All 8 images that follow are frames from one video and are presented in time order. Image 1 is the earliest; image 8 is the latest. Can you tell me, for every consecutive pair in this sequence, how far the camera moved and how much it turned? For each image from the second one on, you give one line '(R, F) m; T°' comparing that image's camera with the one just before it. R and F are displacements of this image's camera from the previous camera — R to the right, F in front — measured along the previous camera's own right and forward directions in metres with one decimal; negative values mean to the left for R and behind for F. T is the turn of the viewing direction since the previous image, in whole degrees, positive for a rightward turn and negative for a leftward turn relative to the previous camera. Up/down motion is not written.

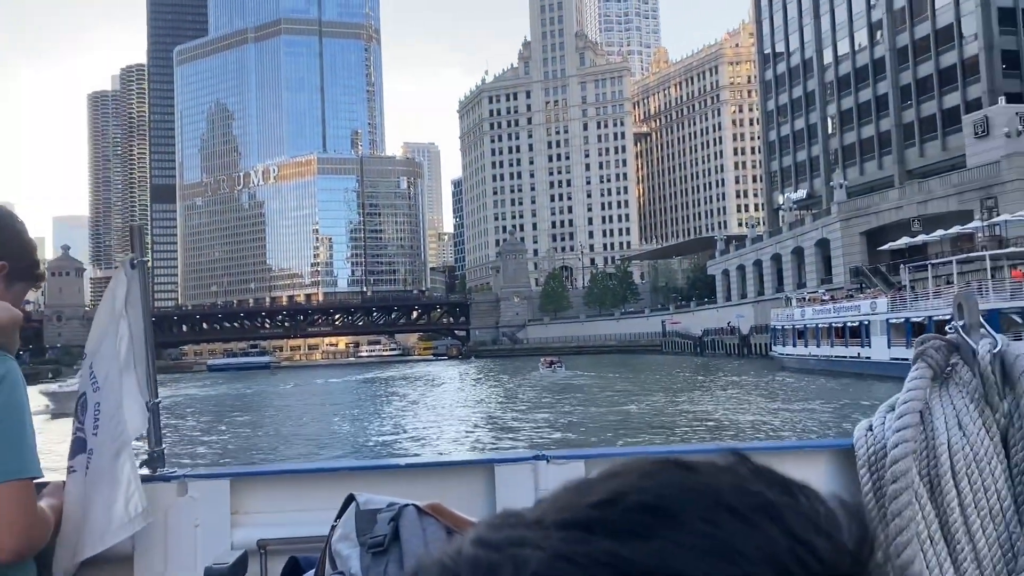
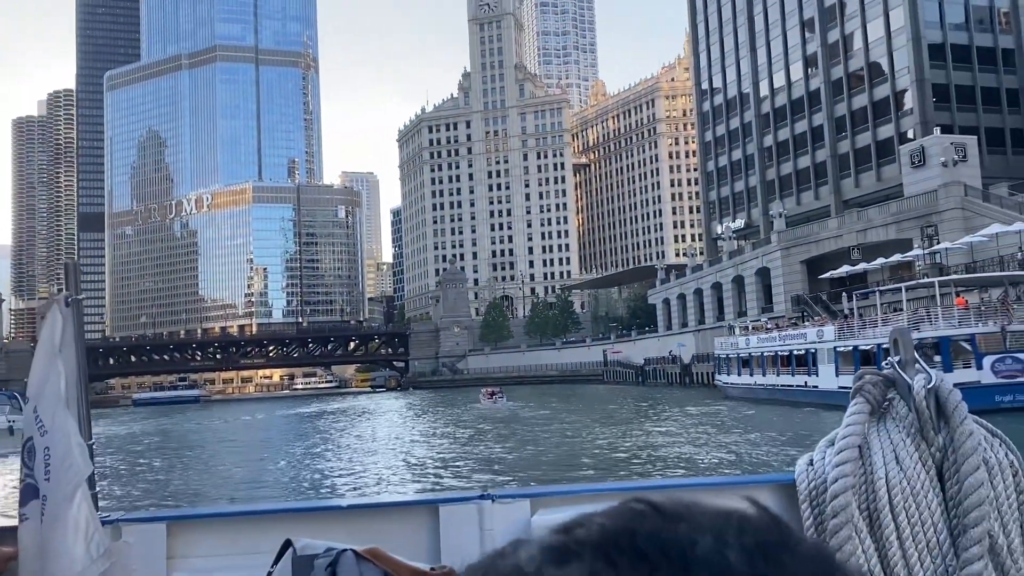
(0.0, +0.5) m; +4°
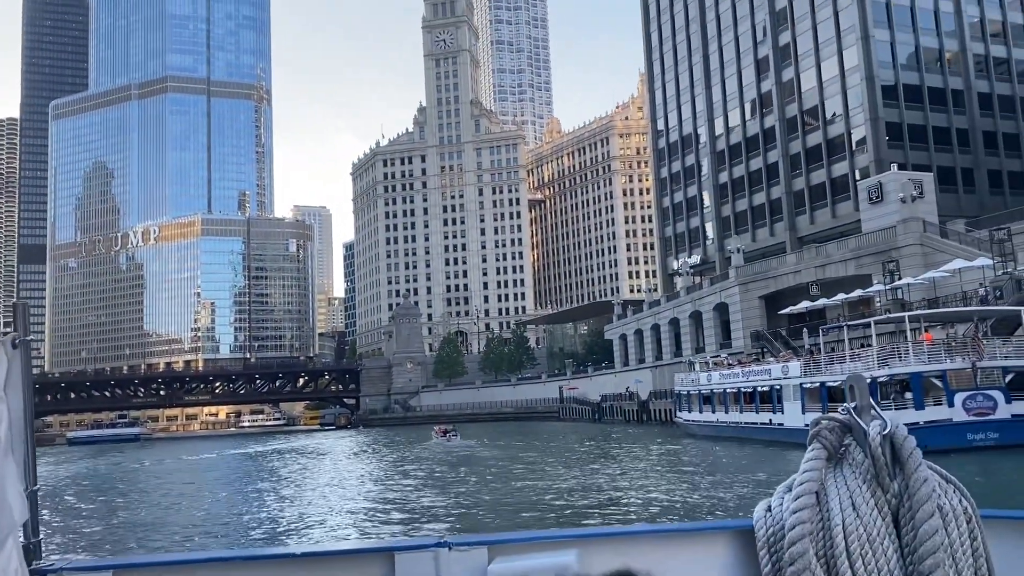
(-0.1, +0.5) m; +3°
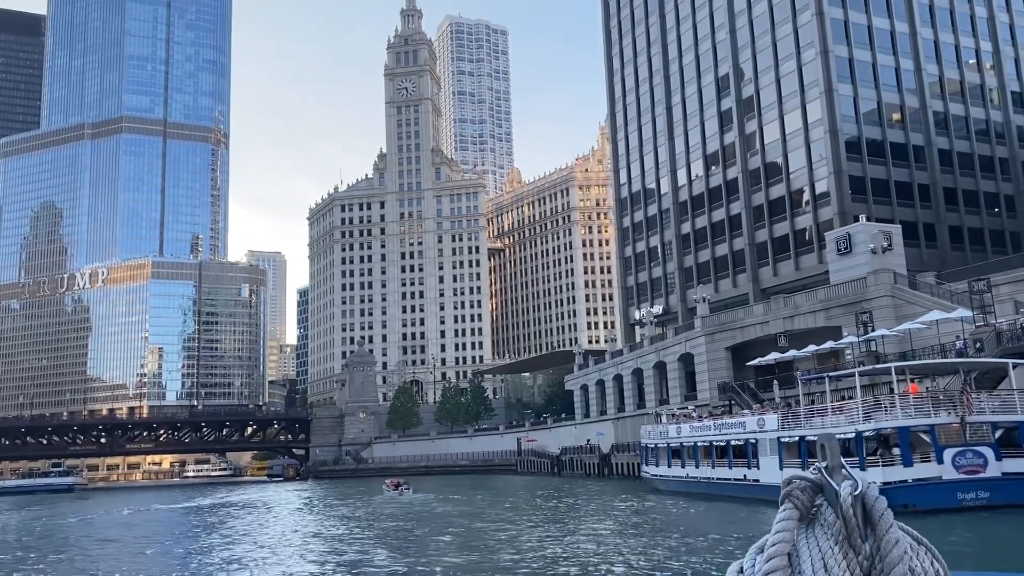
(-0.1, +0.7) m; +3°
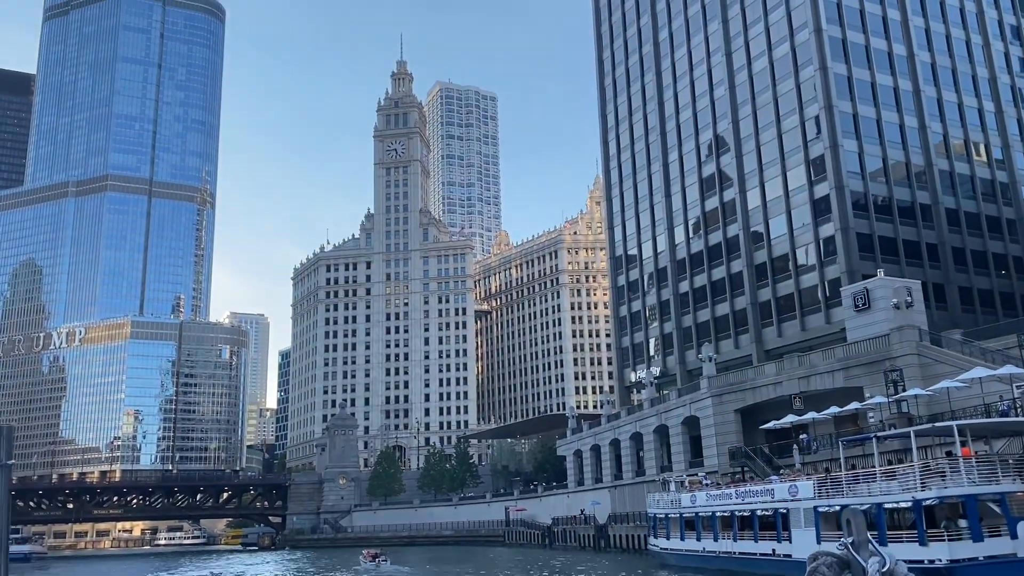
(-0.2, +1.3) m; +1°
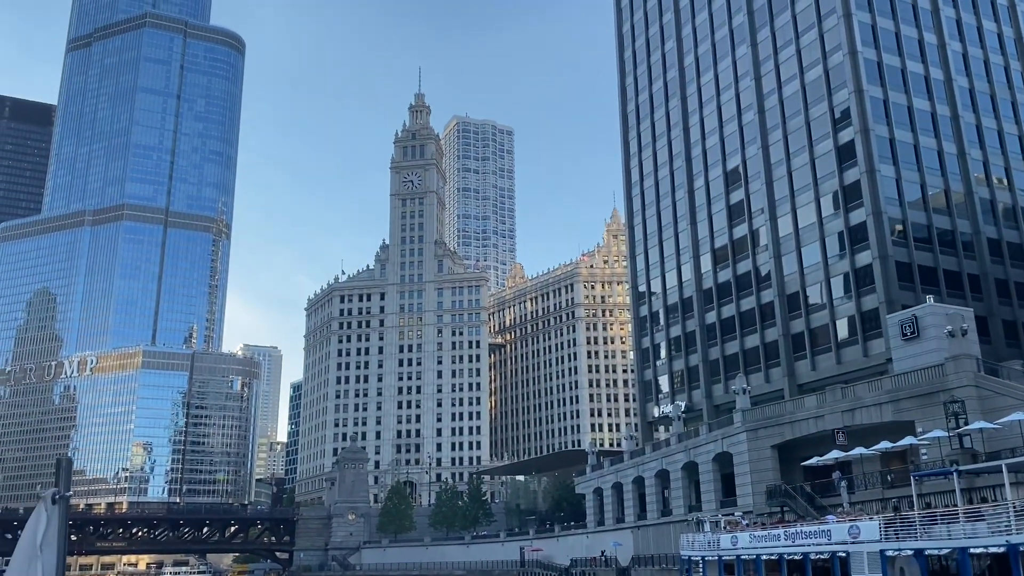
(-0.2, +1.0) m; -1°
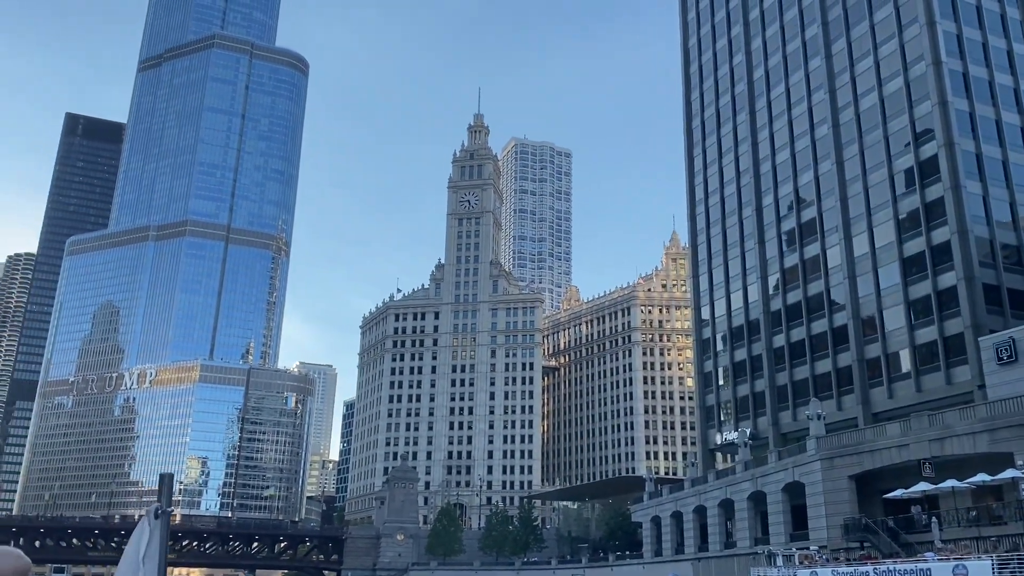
(-0.1, +0.8) m; -4°
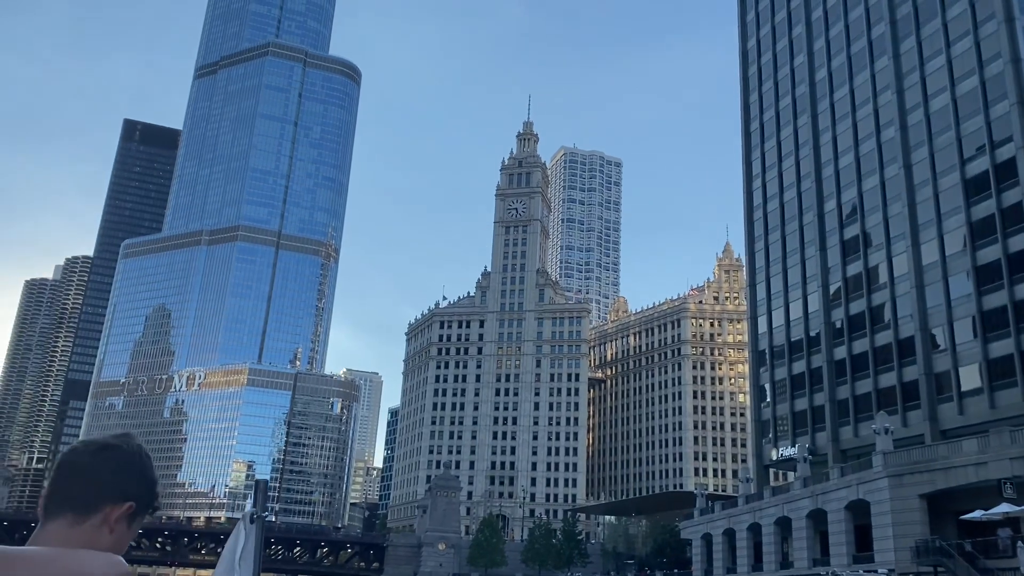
(-0.1, +0.7) m; -3°
